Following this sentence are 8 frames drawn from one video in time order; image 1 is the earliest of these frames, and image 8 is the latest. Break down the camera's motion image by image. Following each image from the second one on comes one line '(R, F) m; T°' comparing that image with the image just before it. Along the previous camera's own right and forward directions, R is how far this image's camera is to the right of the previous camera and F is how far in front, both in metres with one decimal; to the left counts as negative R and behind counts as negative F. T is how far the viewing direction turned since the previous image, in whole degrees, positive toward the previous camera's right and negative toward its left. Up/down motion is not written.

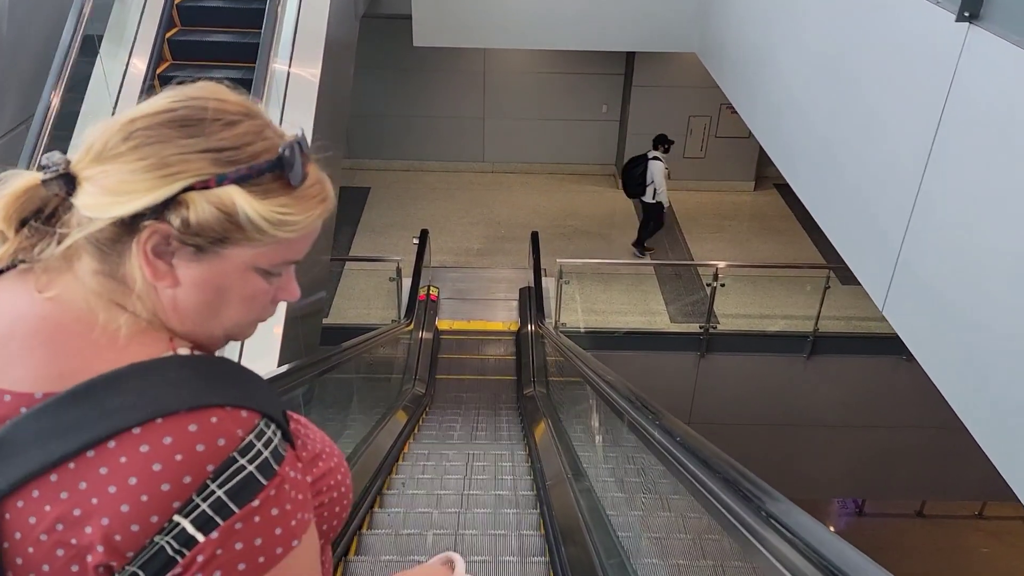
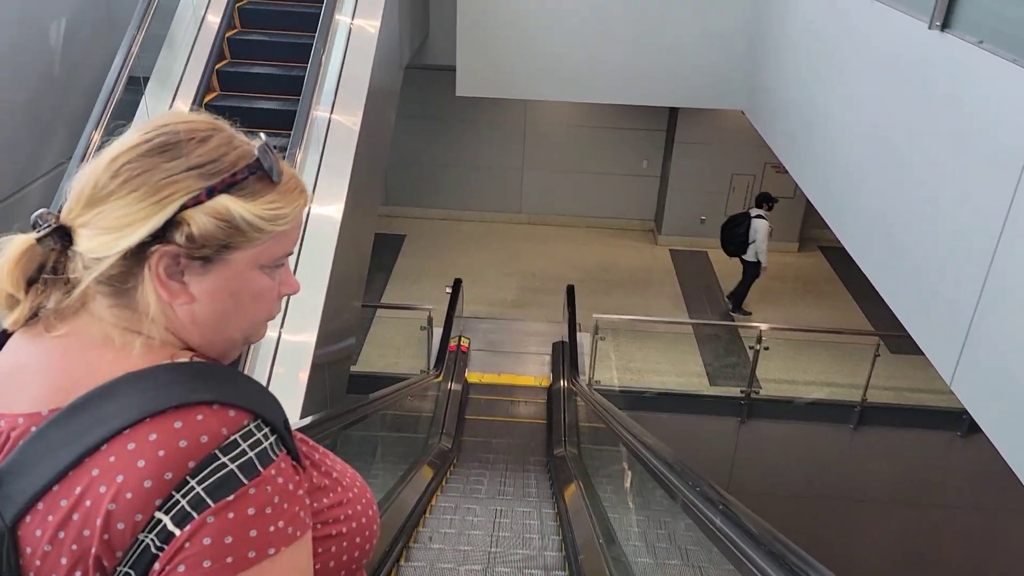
(0.0, +0.2) m; -2°
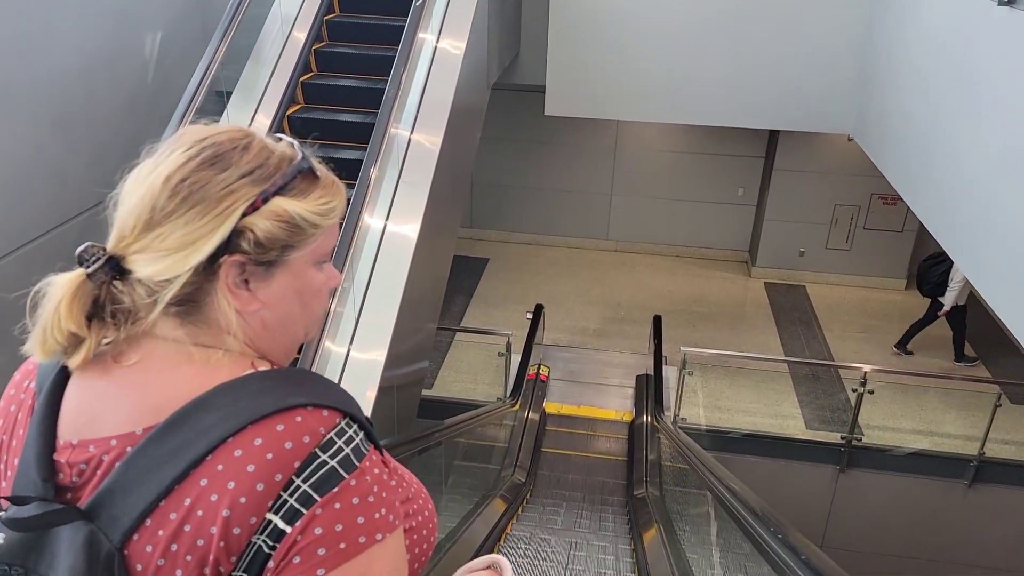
(0.0, +0.2) m; -6°
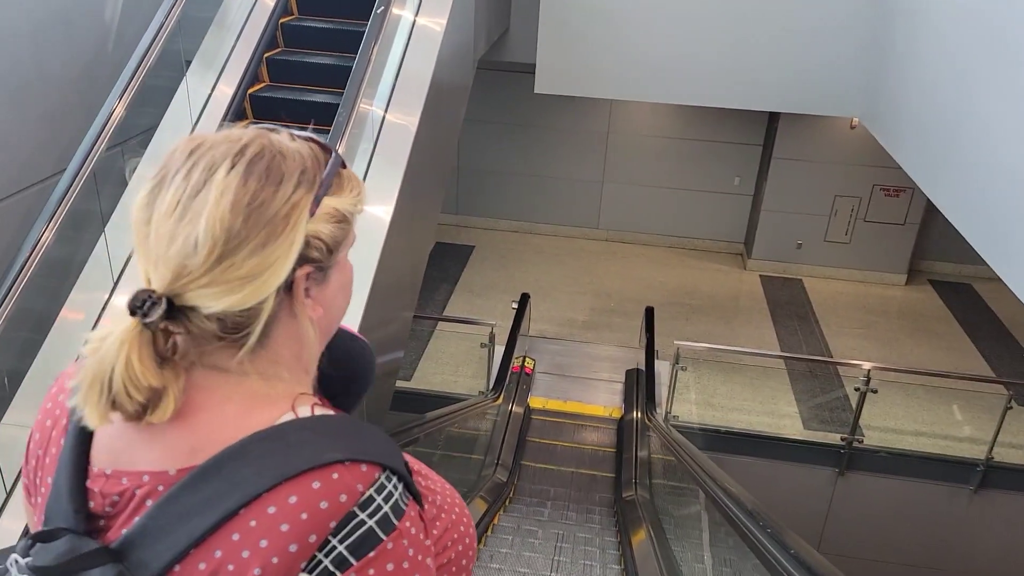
(0.0, +0.3) m; +1°
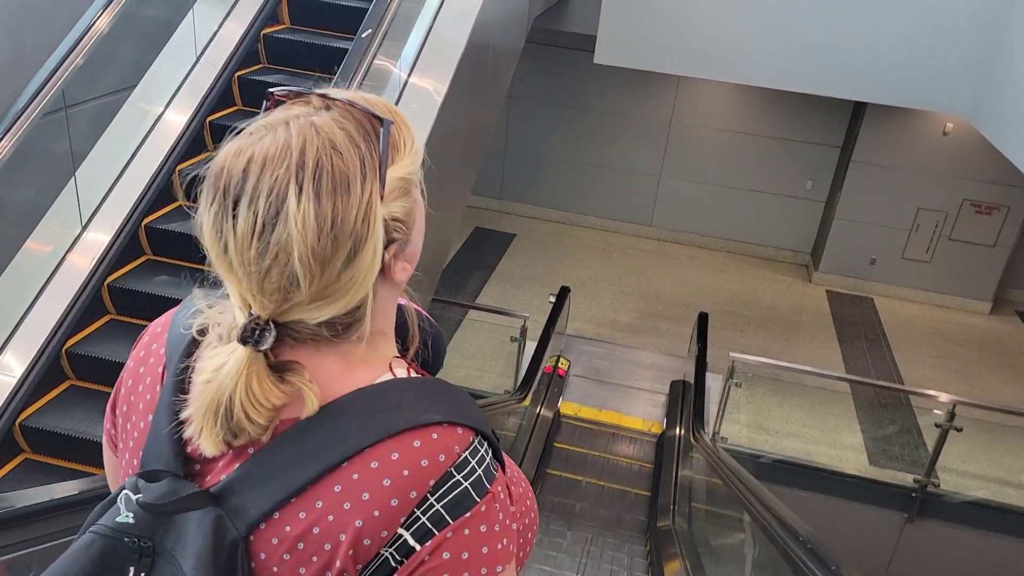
(0.0, +0.6) m; -3°
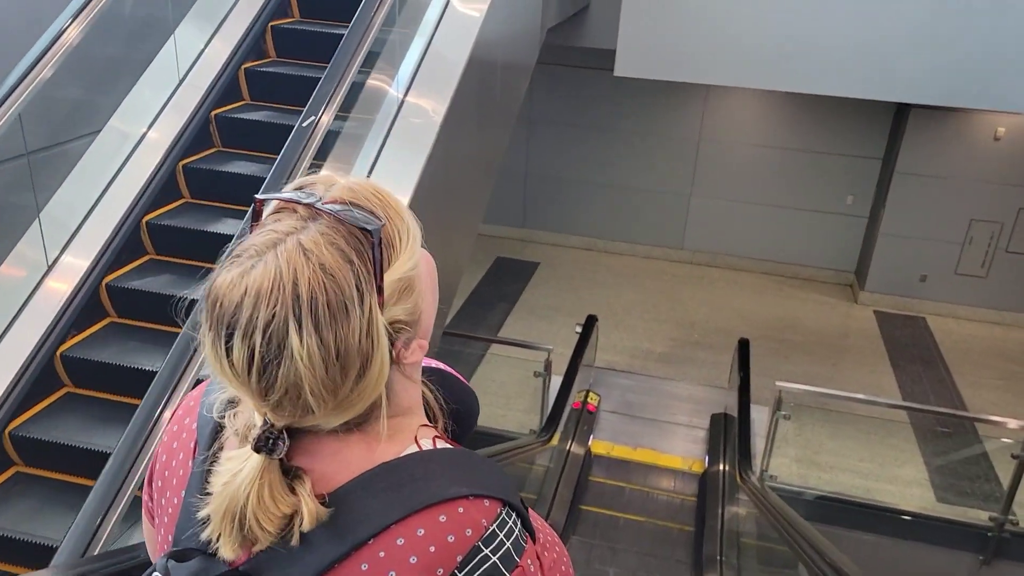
(+0.1, +0.4) m; -2°
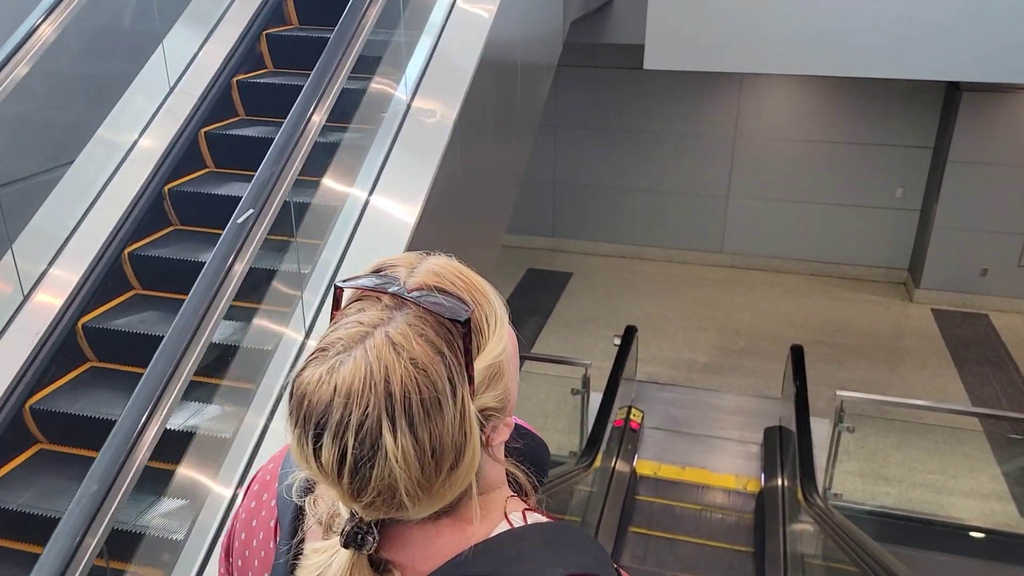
(0.0, +0.3) m; -2°
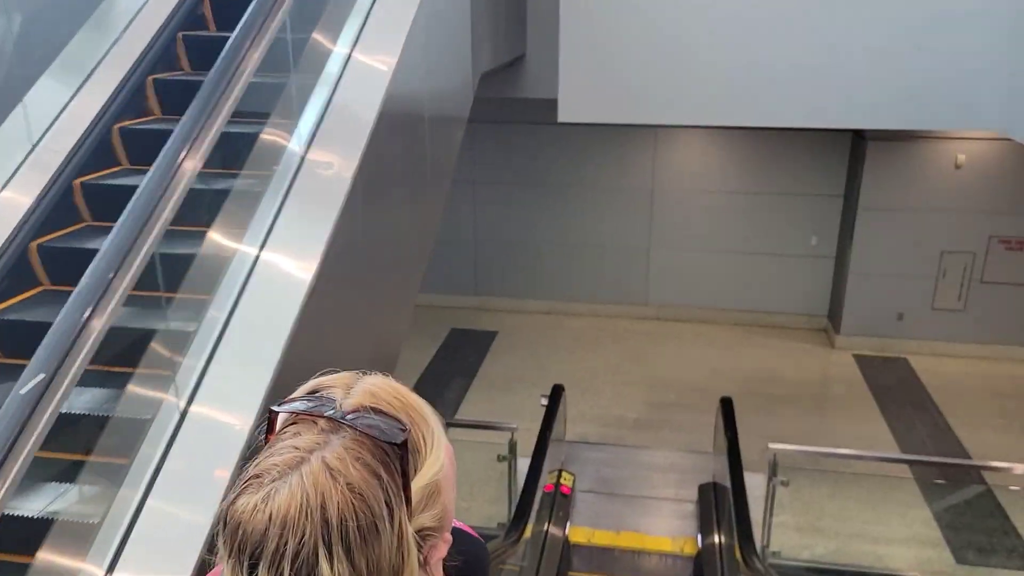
(0.0, +0.2) m; +5°
